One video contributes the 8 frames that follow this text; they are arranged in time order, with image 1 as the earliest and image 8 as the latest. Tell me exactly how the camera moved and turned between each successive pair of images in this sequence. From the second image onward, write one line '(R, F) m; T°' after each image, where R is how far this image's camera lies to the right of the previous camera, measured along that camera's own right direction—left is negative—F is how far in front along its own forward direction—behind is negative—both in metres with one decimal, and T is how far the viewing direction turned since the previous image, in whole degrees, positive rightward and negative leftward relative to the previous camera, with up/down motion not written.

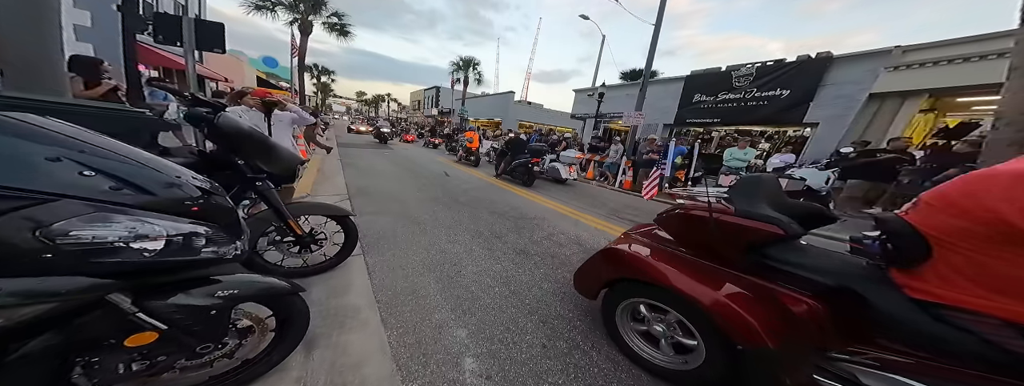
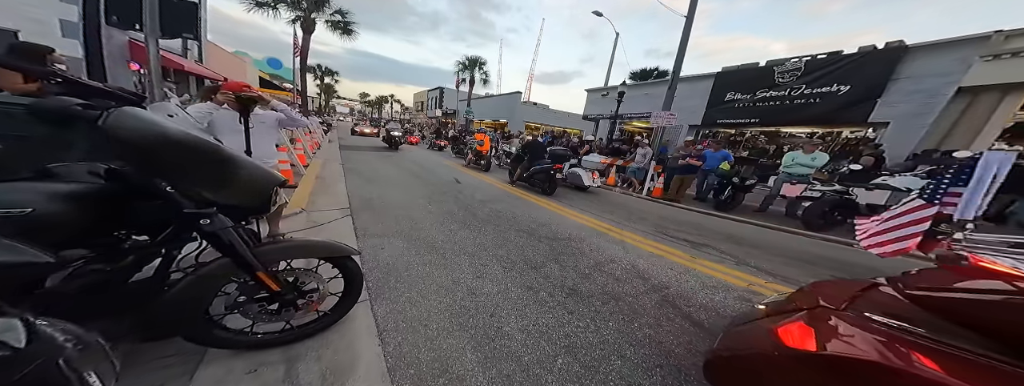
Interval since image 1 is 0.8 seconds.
(-0.4, +0.7) m; -1°
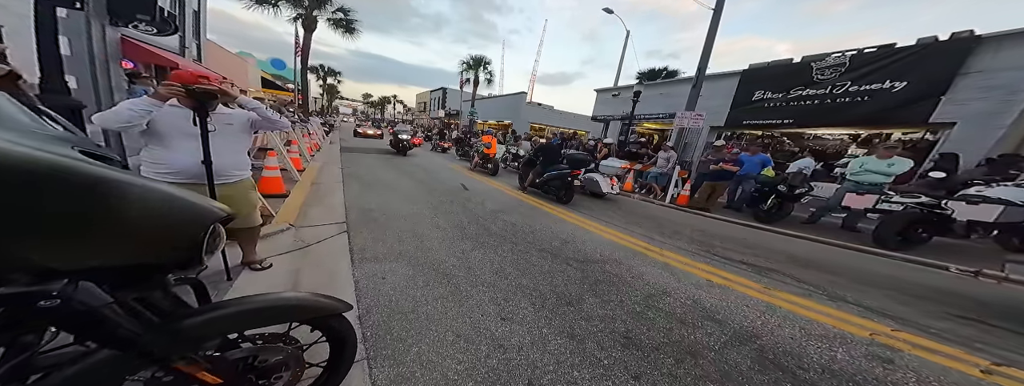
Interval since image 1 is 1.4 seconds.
(-0.2, +0.5) m; 0°
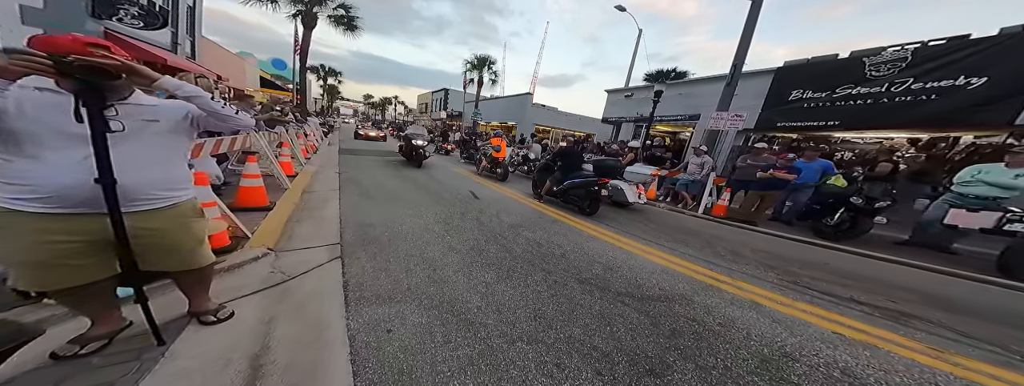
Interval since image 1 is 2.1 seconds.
(-0.3, +0.6) m; 0°
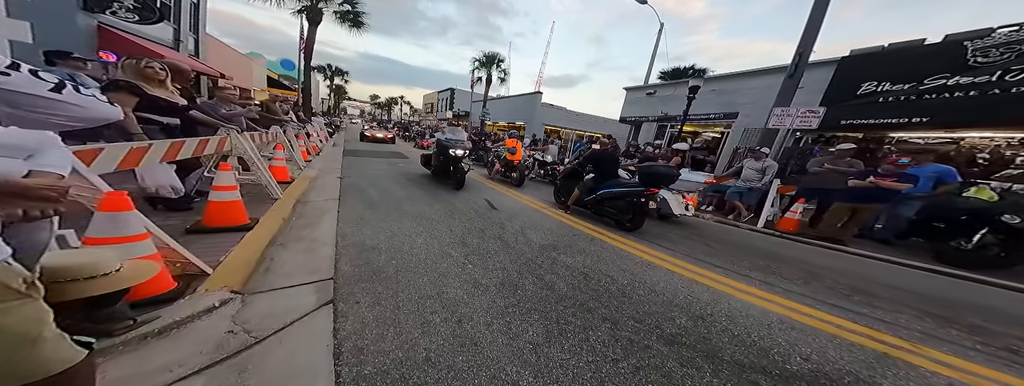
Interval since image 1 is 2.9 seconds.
(-0.4, +0.7) m; -1°
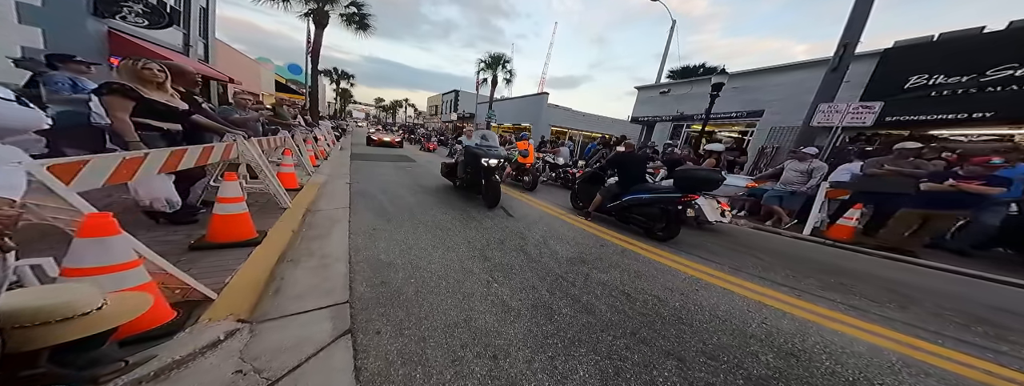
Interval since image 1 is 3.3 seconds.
(-0.3, +0.3) m; -1°
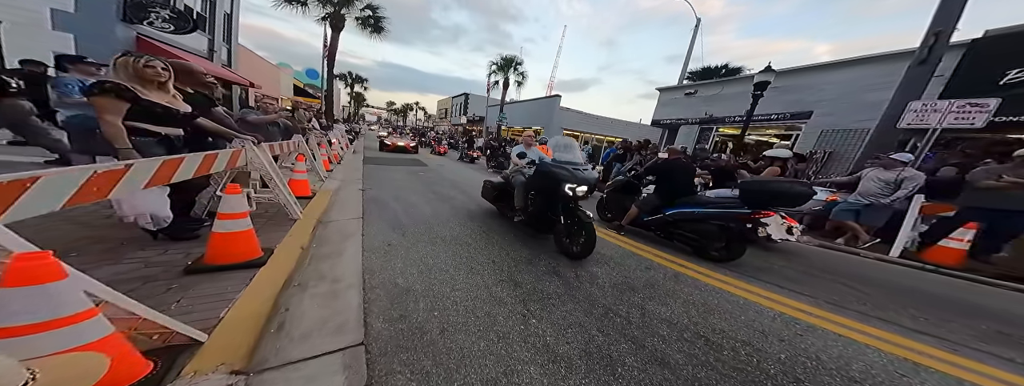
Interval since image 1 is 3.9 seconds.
(-0.4, +0.5) m; -2°
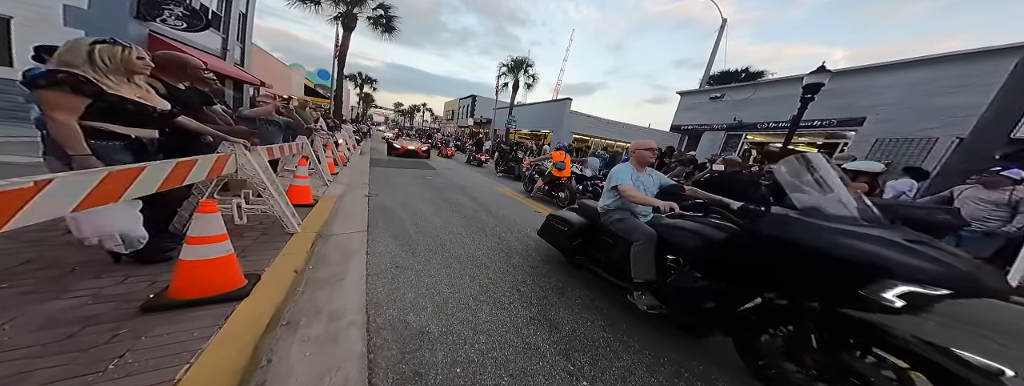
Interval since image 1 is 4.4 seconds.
(-0.3, +0.6) m; -1°
